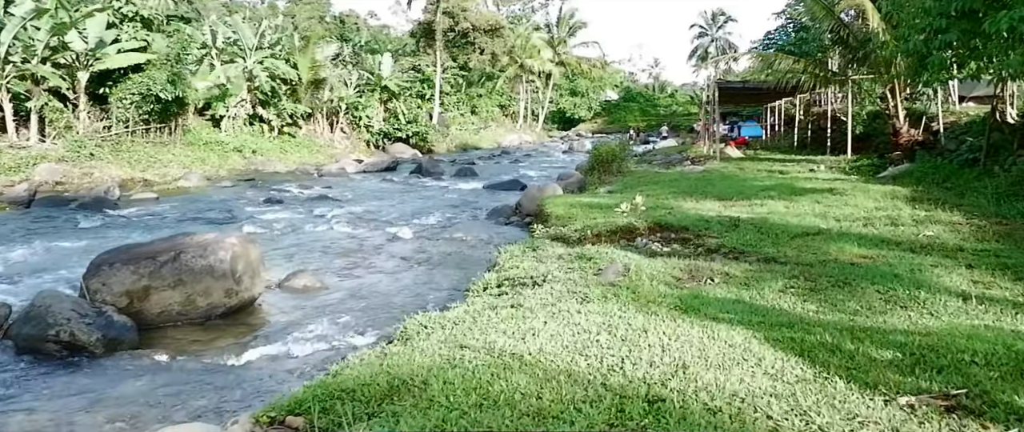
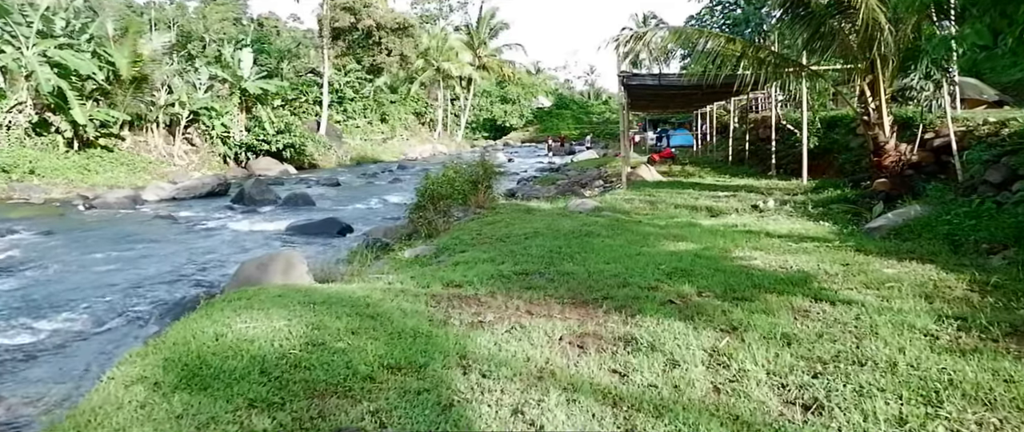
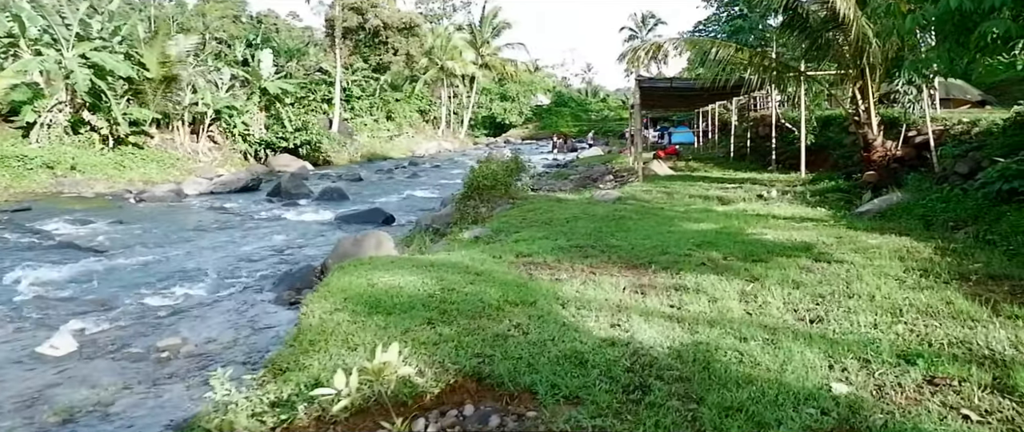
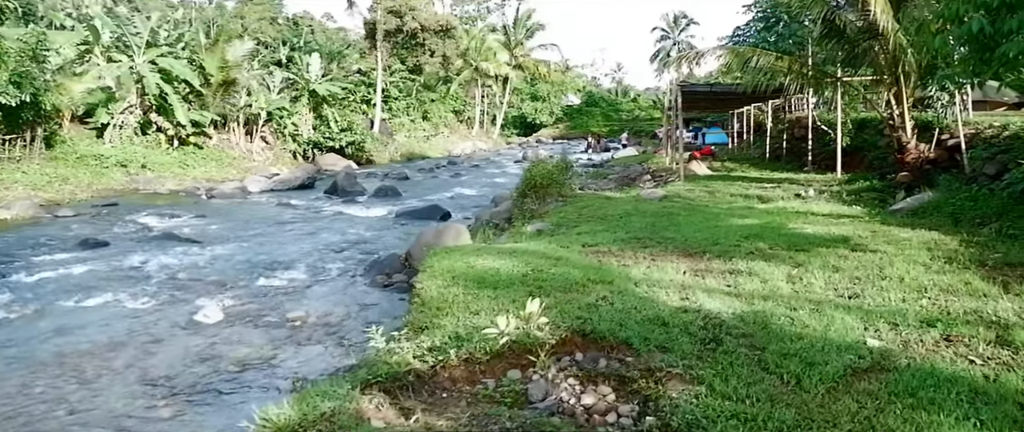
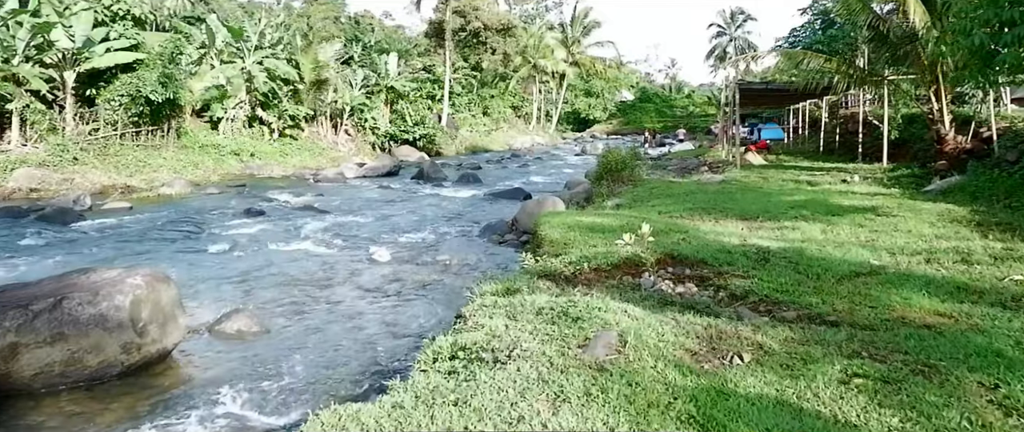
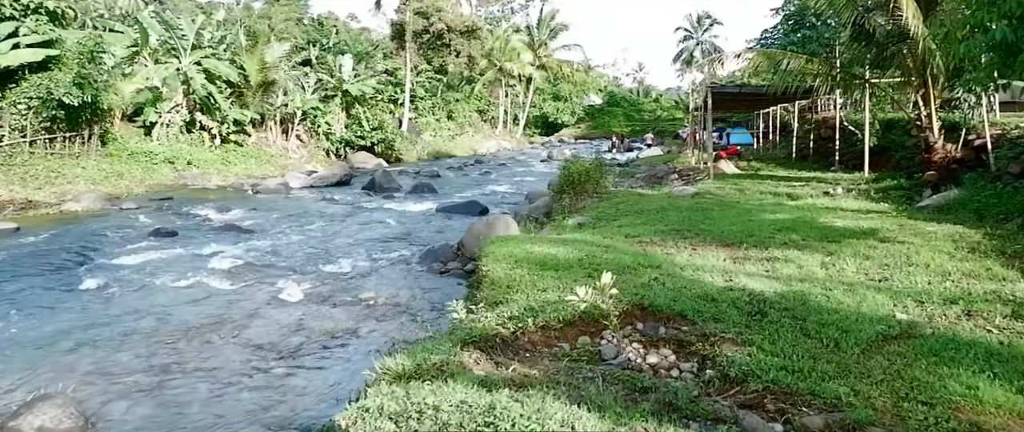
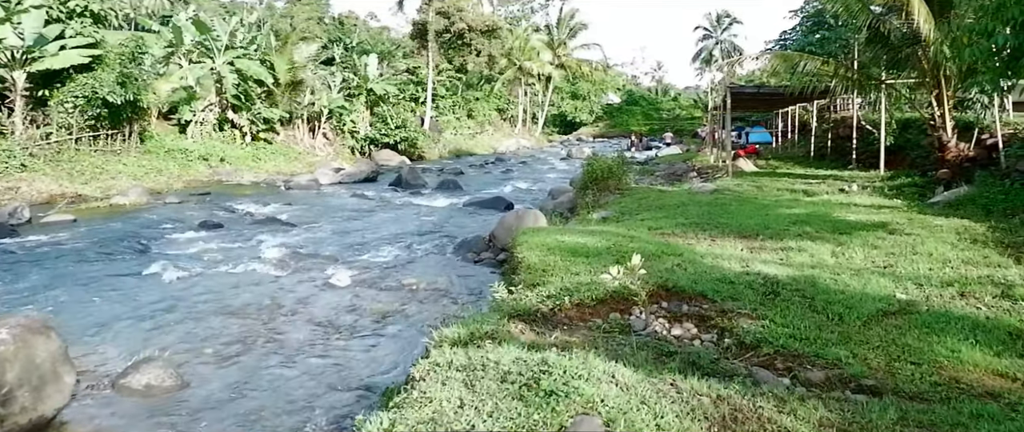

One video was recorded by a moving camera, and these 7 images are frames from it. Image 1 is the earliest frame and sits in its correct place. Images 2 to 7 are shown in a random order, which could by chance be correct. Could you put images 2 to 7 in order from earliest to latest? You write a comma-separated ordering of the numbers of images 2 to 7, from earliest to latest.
5, 7, 6, 4, 3, 2
